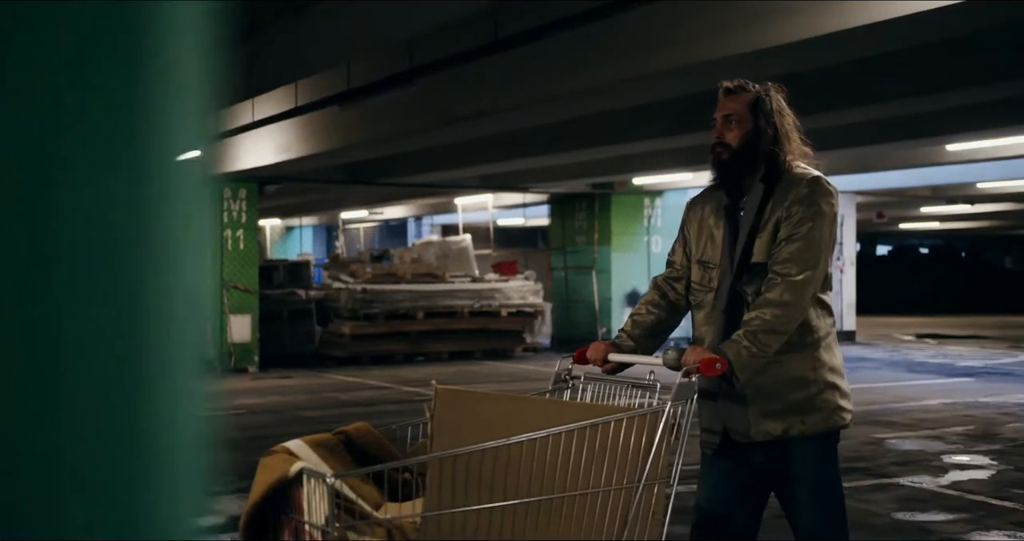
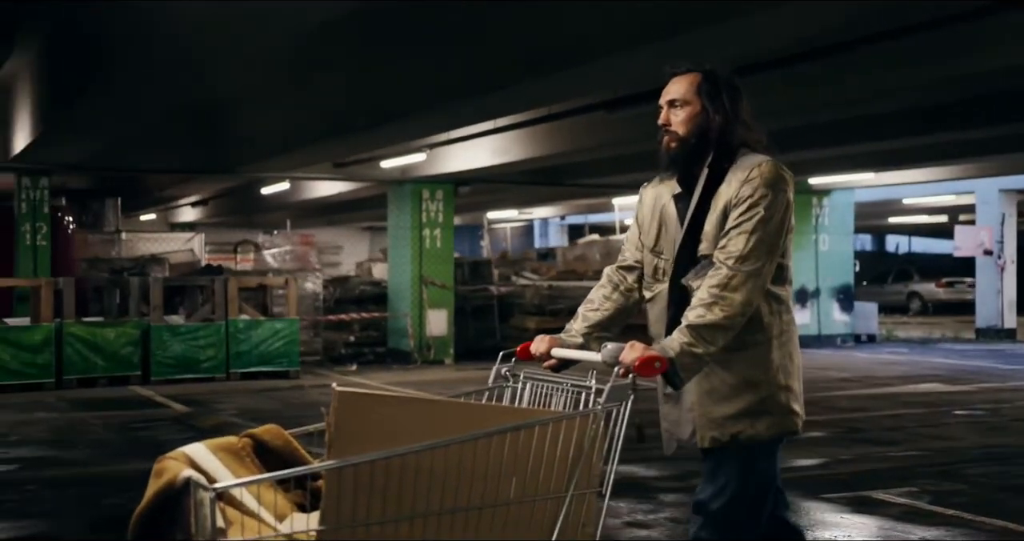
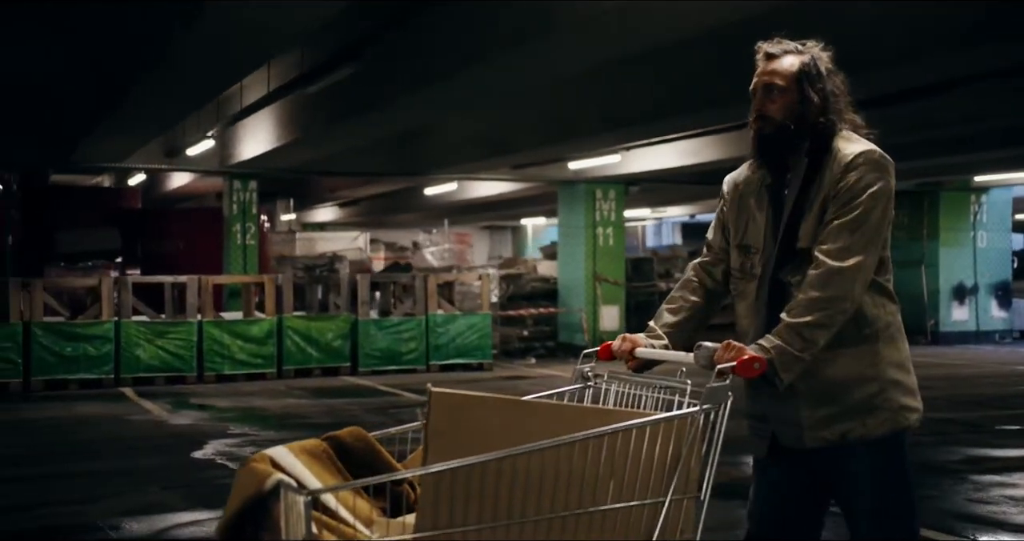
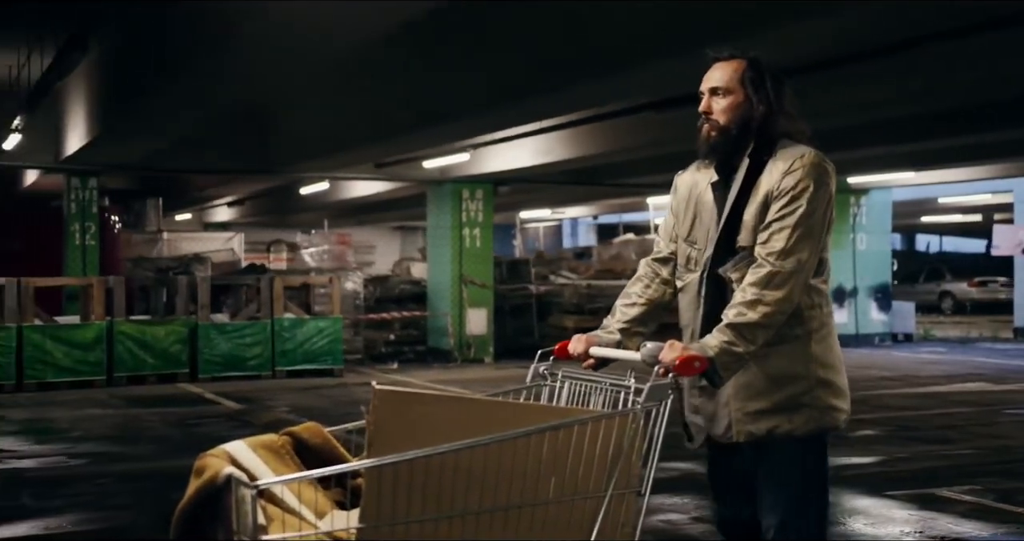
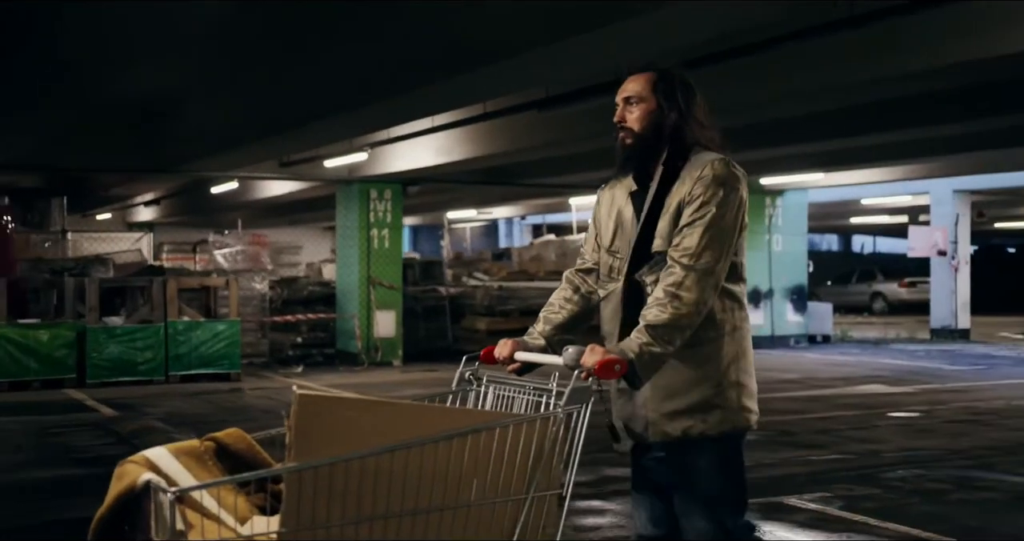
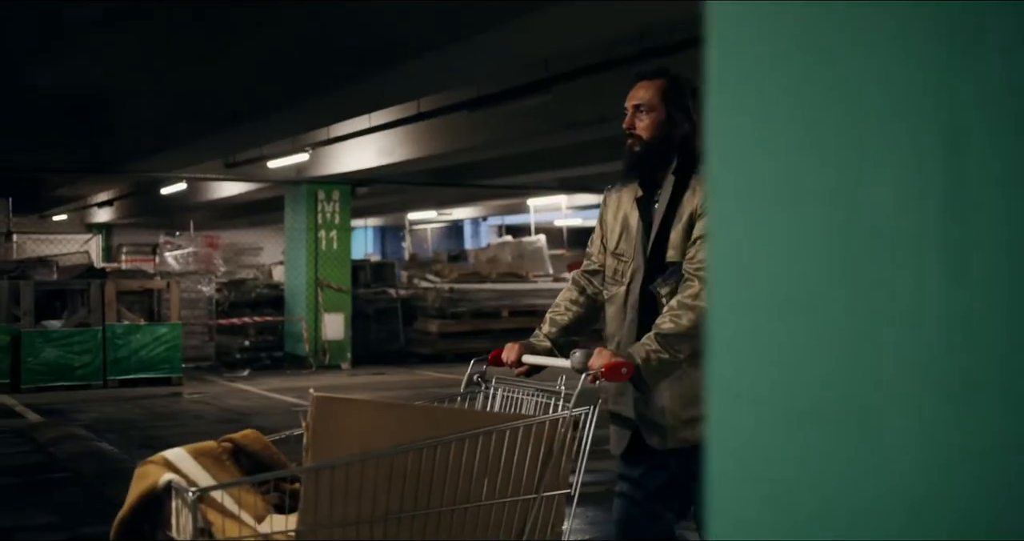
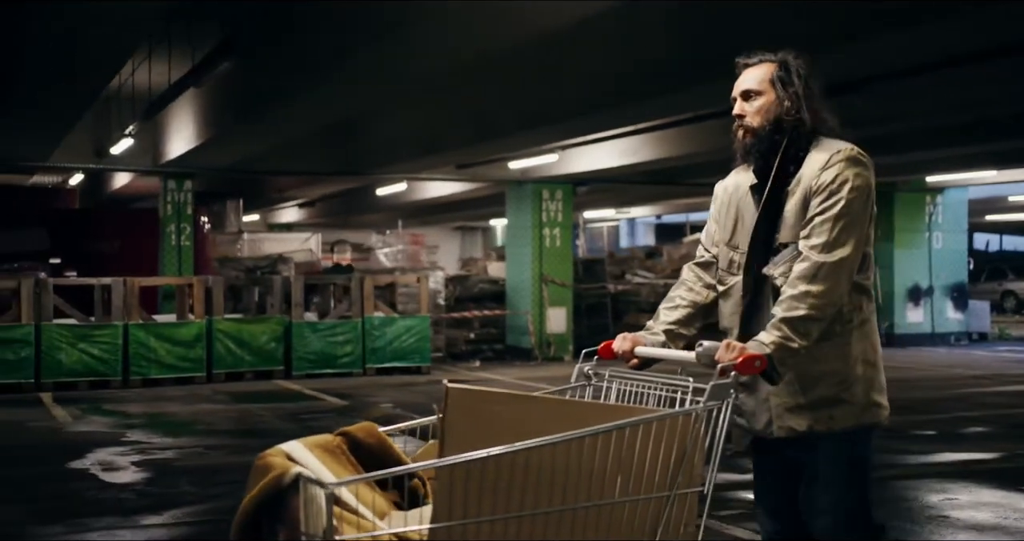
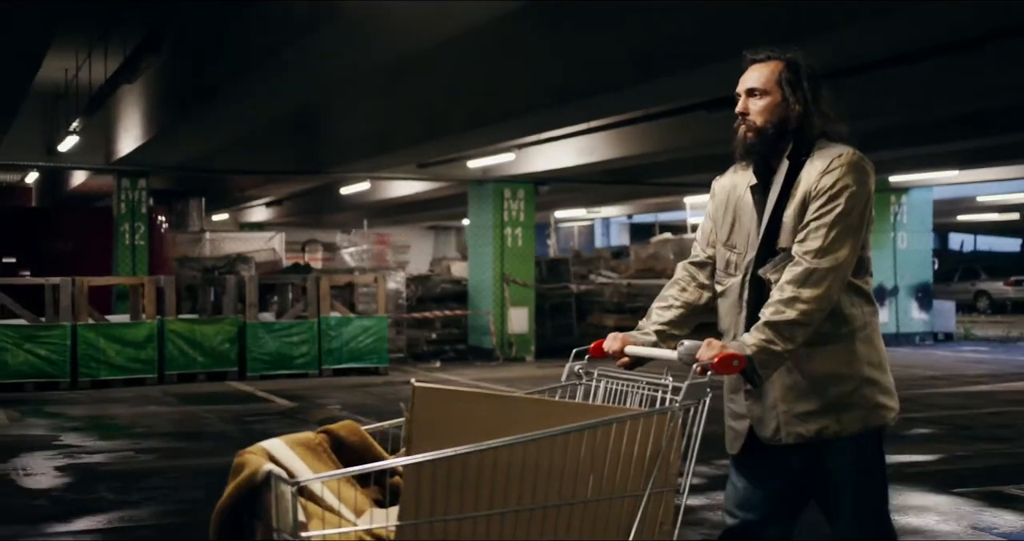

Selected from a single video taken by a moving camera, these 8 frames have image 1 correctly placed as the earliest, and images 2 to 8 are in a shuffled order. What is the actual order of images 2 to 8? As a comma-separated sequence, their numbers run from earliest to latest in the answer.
6, 5, 2, 4, 8, 7, 3
